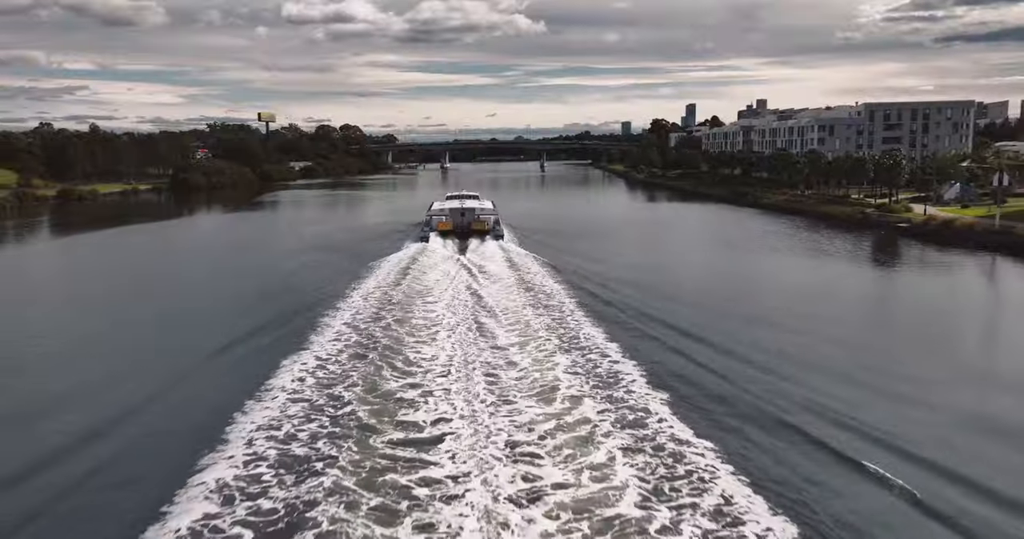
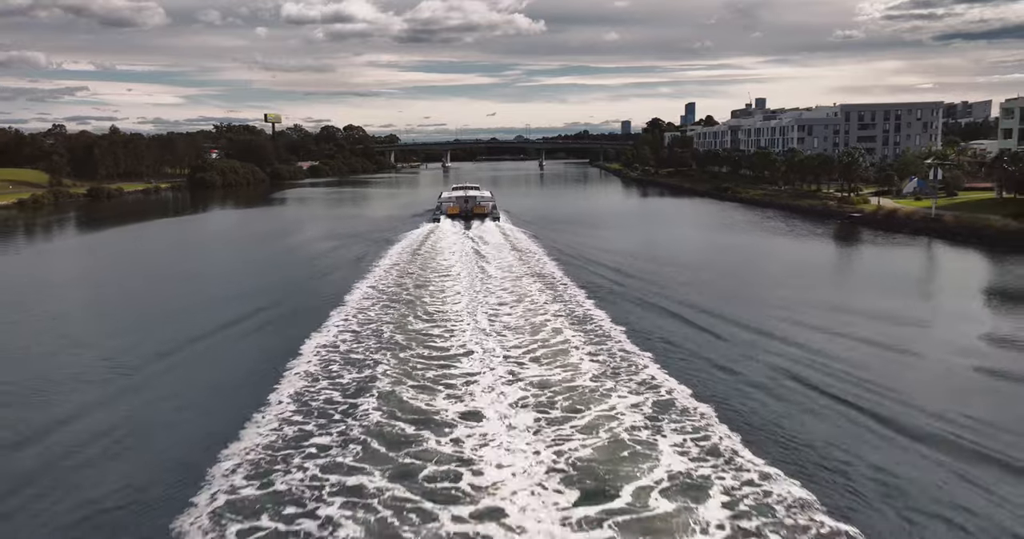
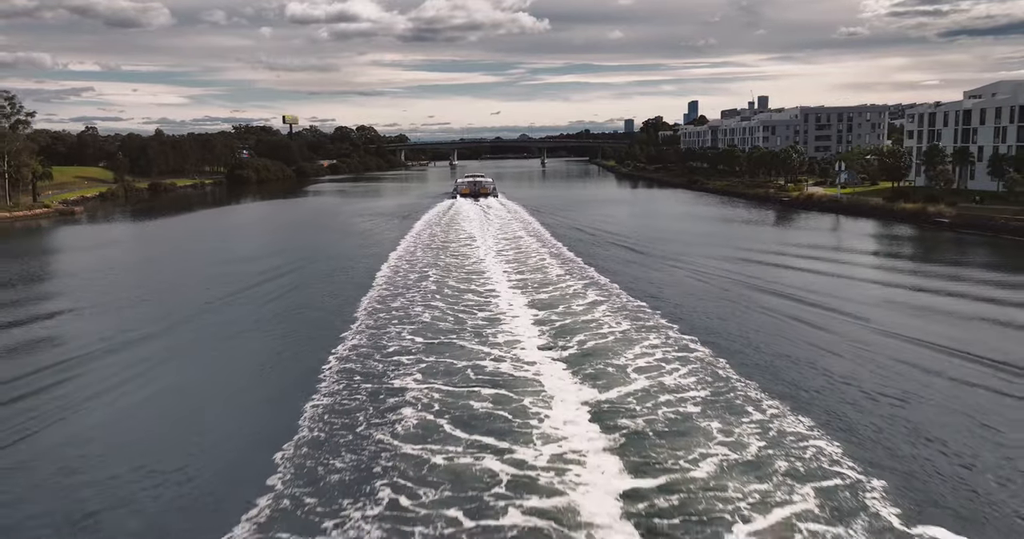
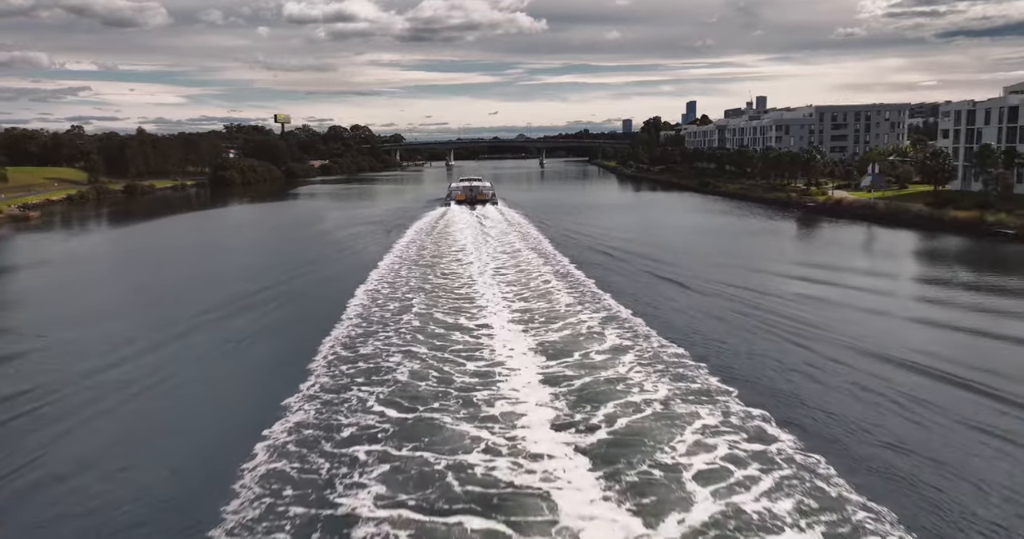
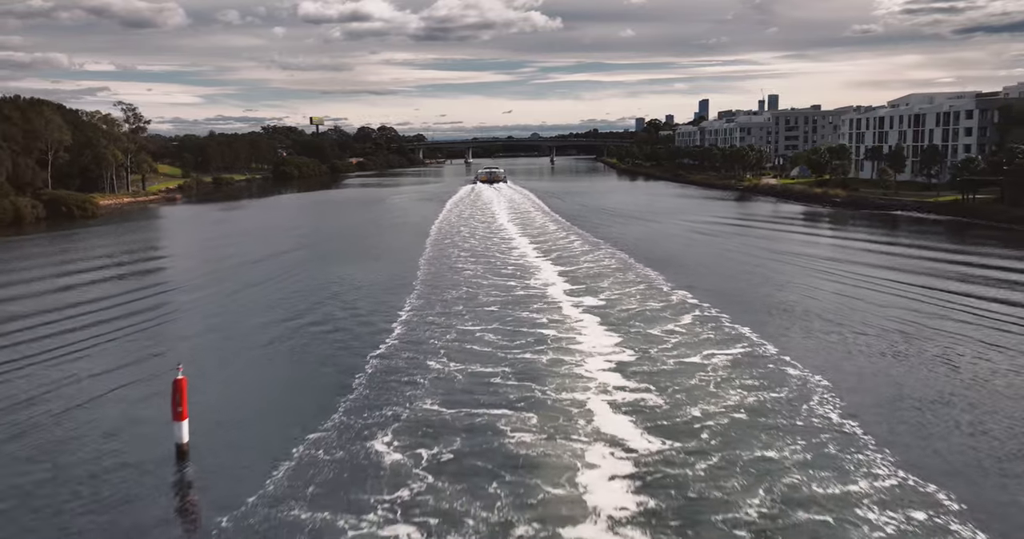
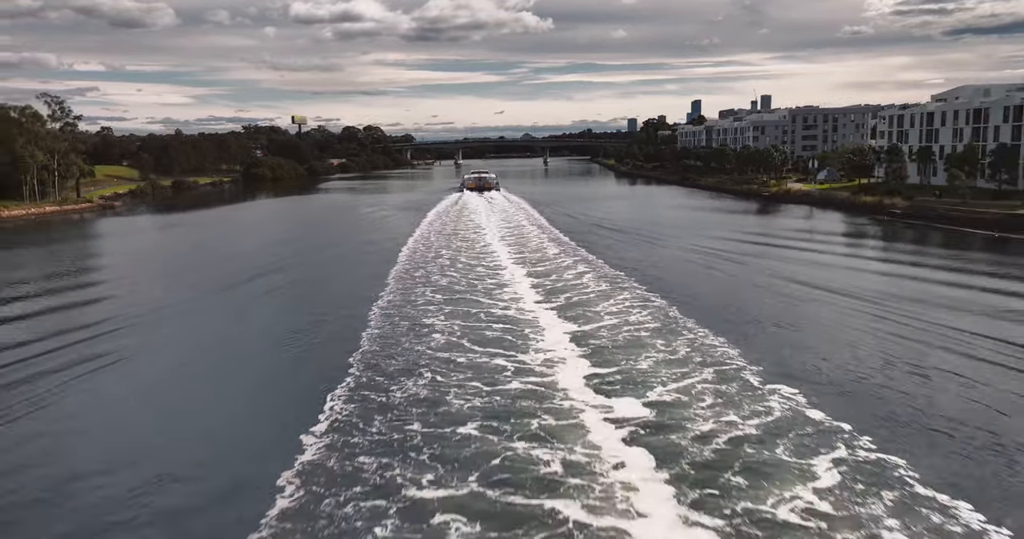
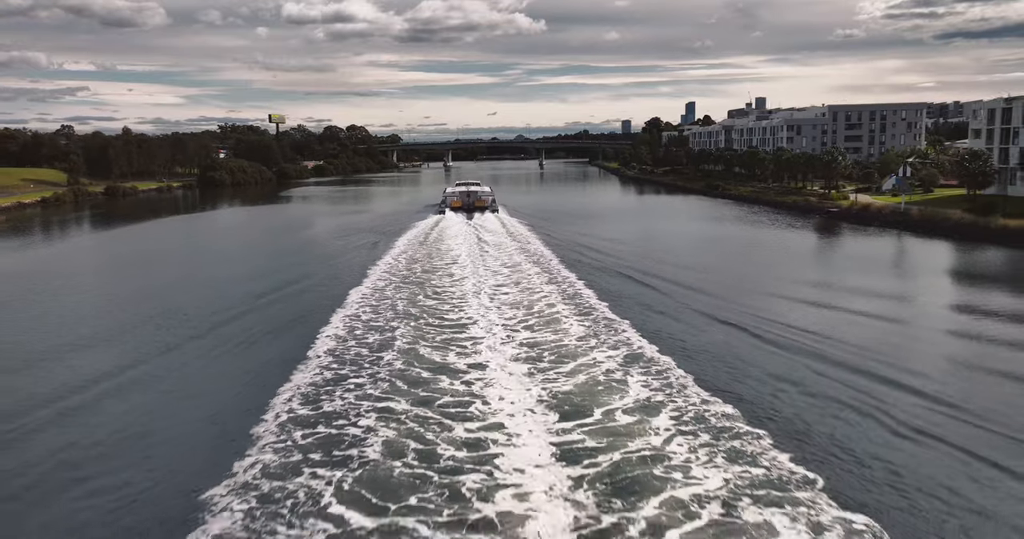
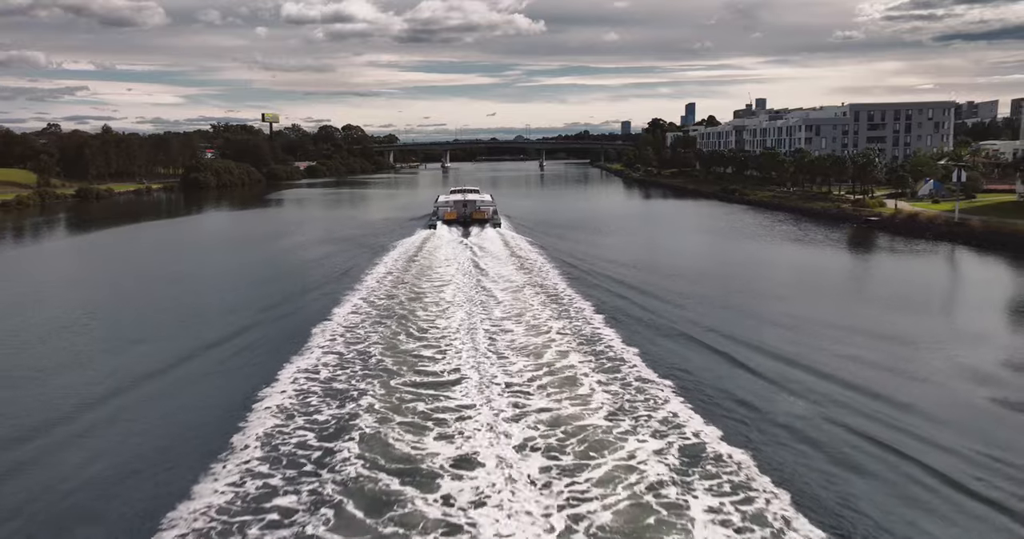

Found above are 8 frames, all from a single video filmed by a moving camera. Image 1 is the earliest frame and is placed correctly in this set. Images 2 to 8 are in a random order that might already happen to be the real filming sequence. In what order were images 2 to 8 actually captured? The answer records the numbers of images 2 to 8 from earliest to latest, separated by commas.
8, 2, 7, 4, 3, 6, 5
